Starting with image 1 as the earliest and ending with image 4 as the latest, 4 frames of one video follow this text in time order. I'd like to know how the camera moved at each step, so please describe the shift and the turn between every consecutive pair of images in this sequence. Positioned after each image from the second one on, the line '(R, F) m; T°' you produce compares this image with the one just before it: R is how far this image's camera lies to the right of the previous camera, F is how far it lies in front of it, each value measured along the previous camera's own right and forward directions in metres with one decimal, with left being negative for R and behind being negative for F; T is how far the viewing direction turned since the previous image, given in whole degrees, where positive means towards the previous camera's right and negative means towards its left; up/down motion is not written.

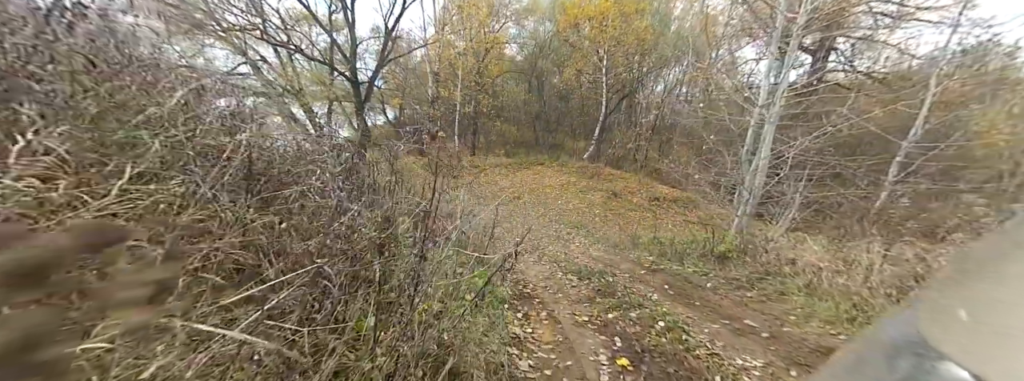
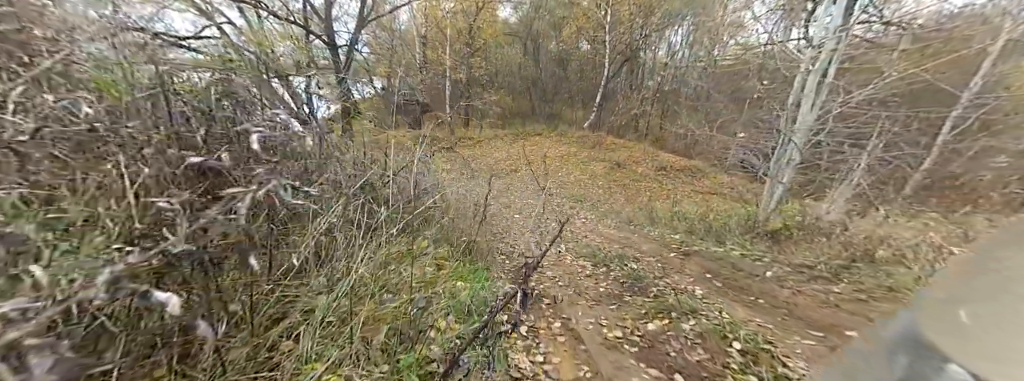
(0.0, +1.0) m; +1°
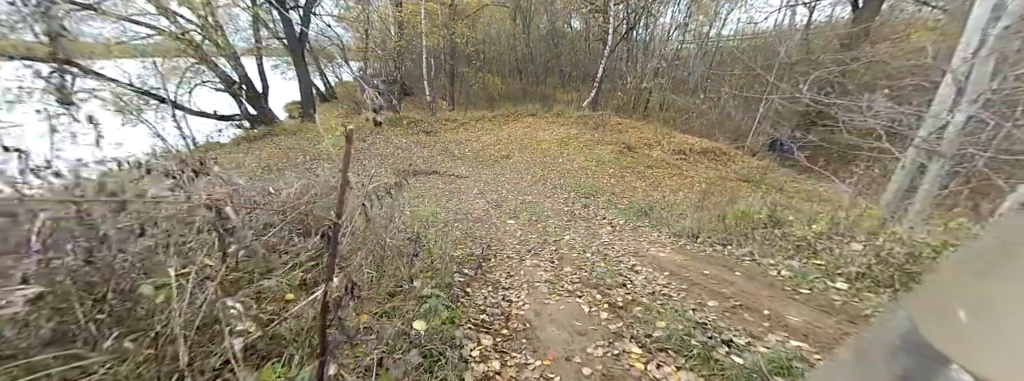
(0.0, +2.4) m; +2°
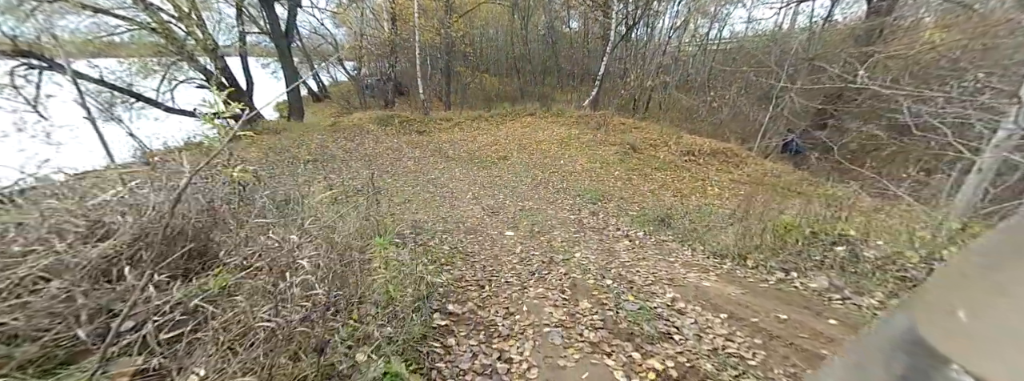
(0.0, +0.8) m; +1°
